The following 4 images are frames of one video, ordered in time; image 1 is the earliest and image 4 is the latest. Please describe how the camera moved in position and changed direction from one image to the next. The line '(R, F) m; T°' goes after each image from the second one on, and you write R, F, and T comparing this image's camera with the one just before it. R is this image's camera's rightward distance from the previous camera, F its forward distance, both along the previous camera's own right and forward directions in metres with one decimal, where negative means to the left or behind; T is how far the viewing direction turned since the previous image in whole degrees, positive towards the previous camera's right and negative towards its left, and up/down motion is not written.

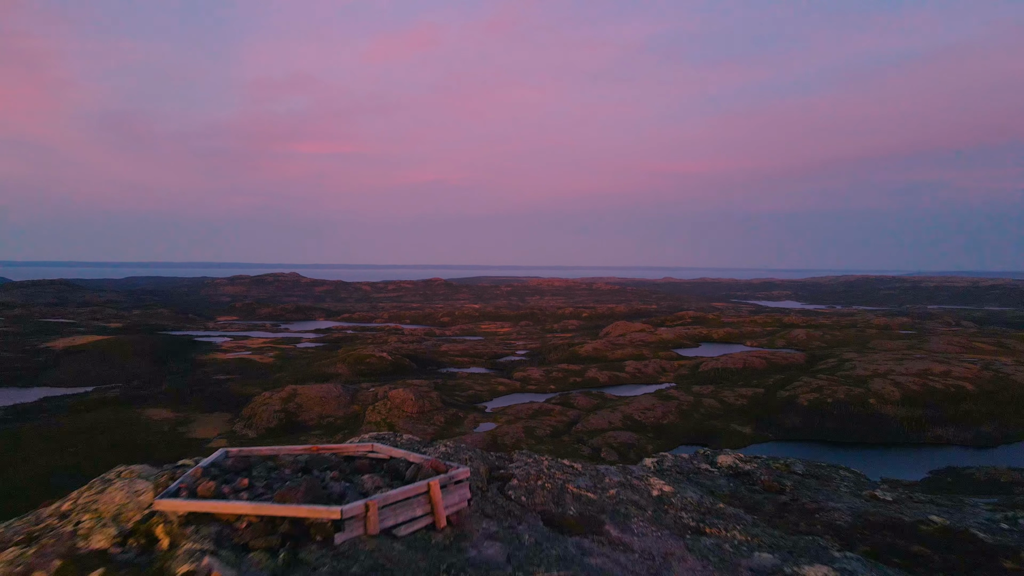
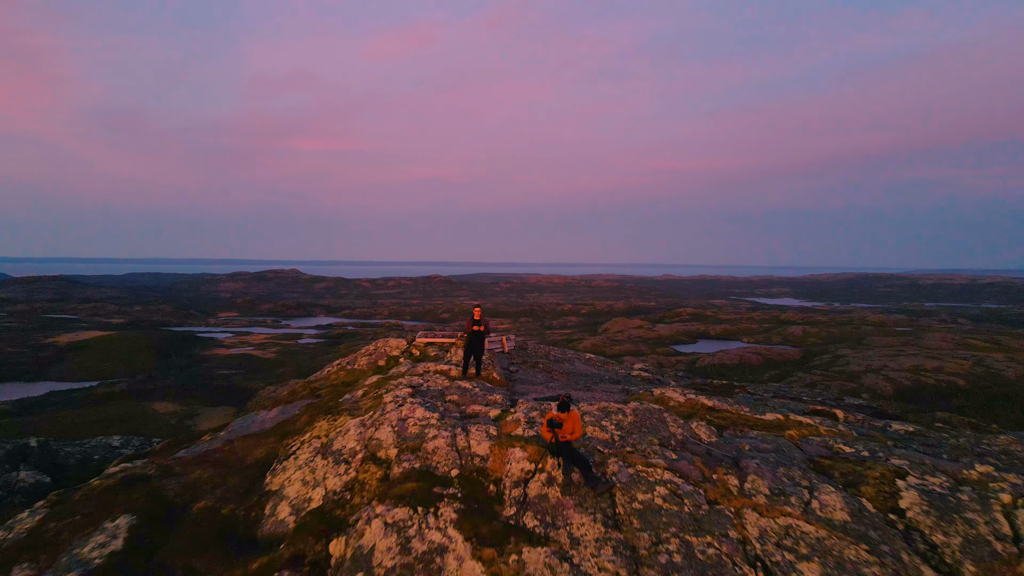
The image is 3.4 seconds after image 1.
(+1.8, -3.3) m; 0°
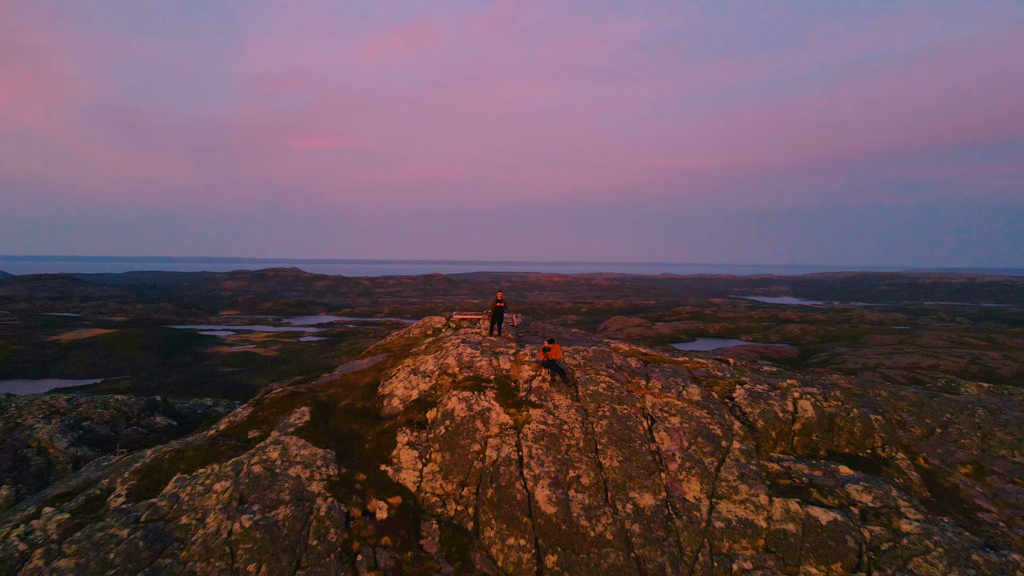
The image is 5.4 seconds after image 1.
(+2.5, -1.3) m; 0°
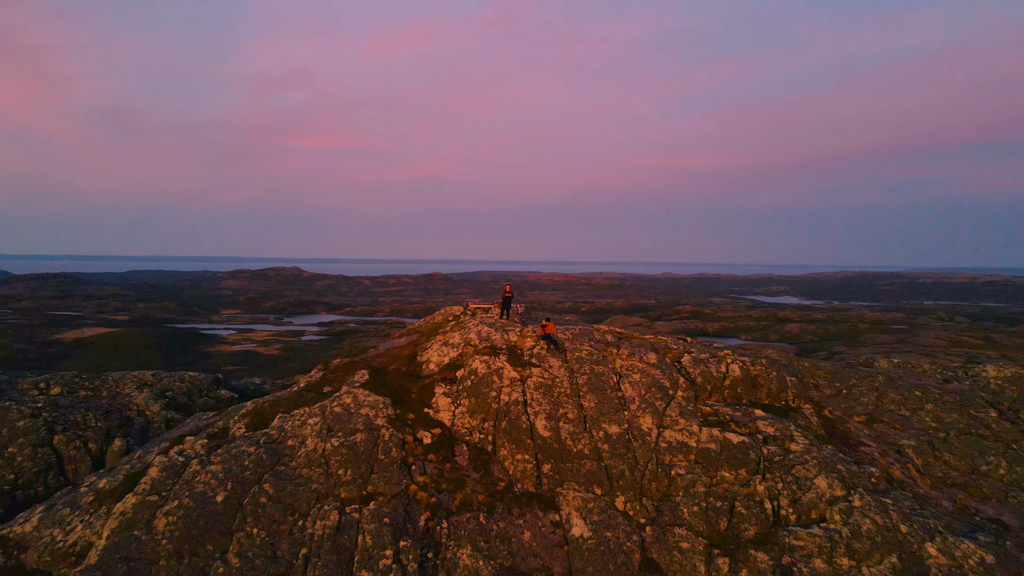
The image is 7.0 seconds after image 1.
(+0.2, -3.8) m; 0°
